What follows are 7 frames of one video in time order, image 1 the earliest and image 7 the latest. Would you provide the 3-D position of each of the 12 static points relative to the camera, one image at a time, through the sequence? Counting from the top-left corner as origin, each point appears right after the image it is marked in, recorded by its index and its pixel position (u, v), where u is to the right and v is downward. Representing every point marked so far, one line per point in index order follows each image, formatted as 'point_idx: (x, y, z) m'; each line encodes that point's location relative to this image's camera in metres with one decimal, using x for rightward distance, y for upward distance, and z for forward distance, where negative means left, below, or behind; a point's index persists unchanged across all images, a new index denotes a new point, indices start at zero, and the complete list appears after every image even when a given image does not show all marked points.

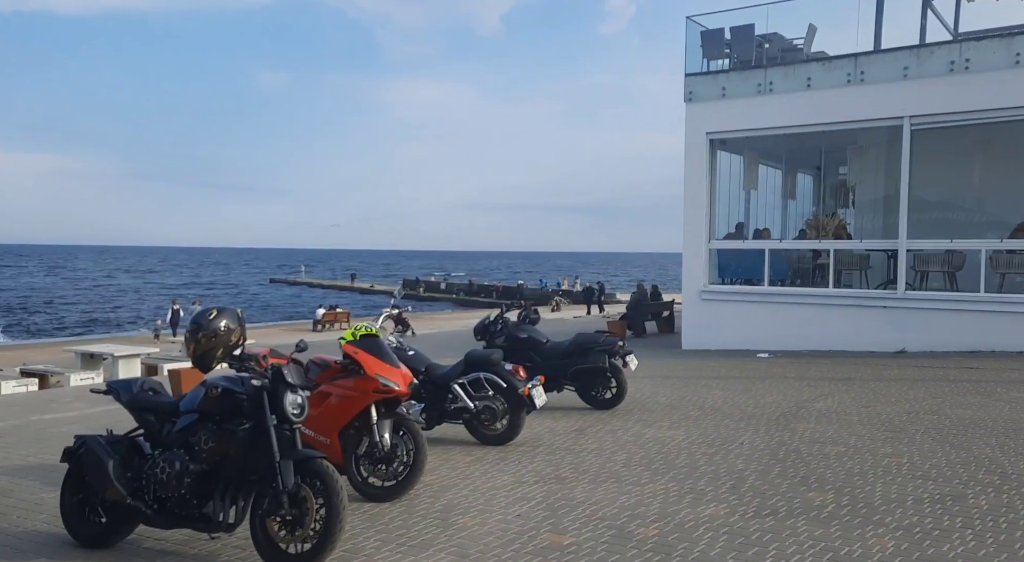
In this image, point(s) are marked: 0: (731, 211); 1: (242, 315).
0: (+4.2, +1.4, +18.6) m
1: (-1.5, -0.2, +5.5) m
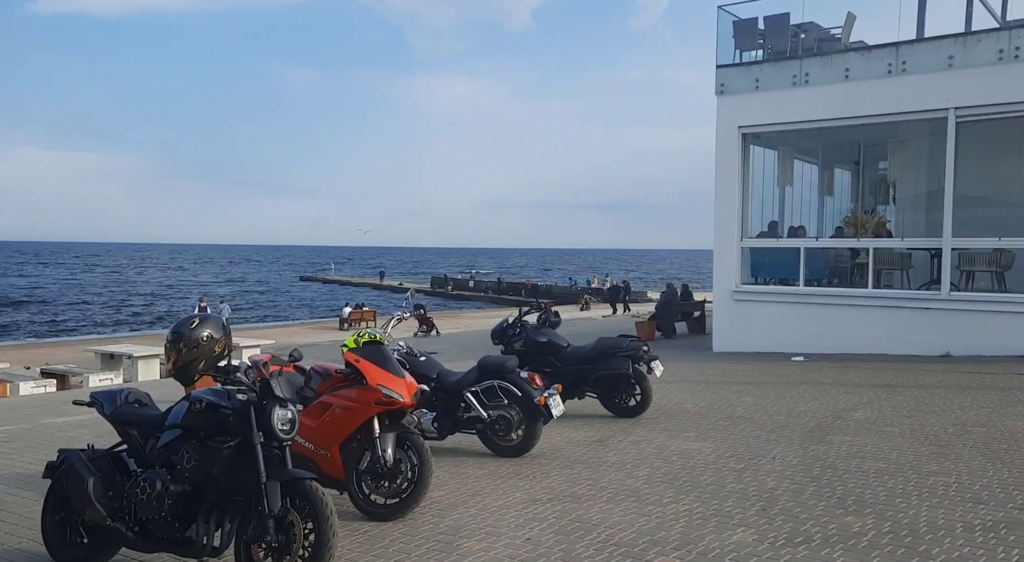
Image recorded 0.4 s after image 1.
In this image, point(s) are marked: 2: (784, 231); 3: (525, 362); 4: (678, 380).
0: (+4.7, +1.4, +18.0) m
1: (-1.5, -0.2, +5.1) m
2: (+5.0, +0.9, +17.8) m
3: (+0.1, -0.9, +10.6) m
4: (+2.3, -1.4, +13.5) m
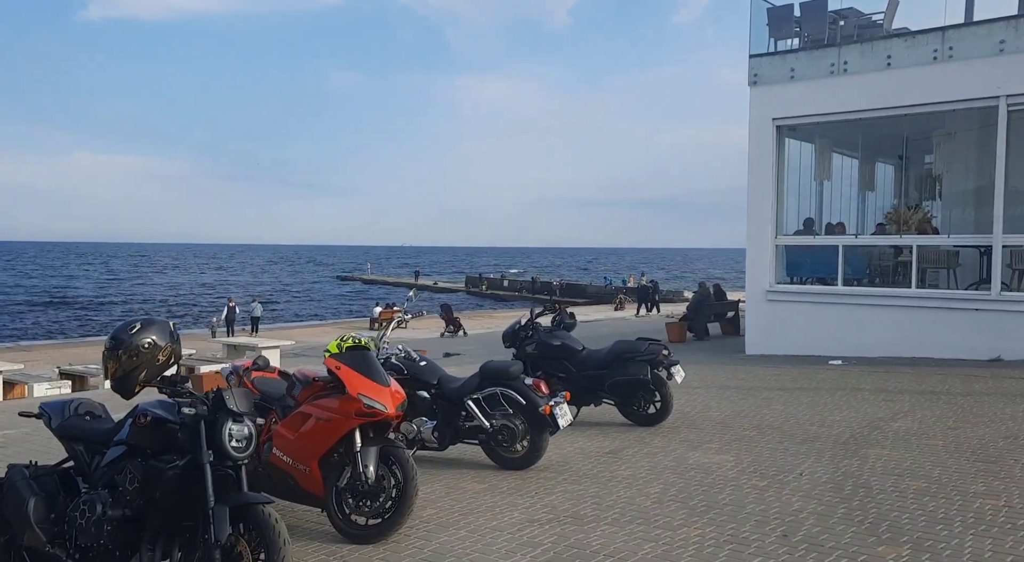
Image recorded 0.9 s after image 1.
0: (+5.1, +1.4, +17.2) m
1: (-1.6, -0.2, +4.6) m
2: (+5.4, +0.9, +17.0) m
3: (+0.3, -0.9, +10.0) m
4: (+2.6, -1.4, +12.8) m
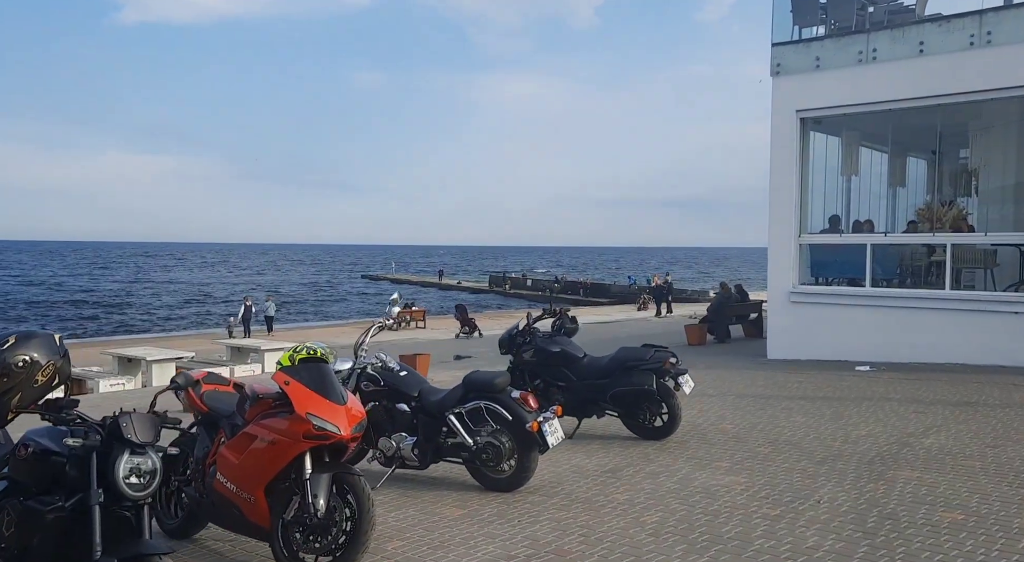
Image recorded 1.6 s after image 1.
0: (+5.3, +1.4, +16.3) m
1: (-1.8, -0.2, +3.9) m
2: (+5.6, +0.9, +16.1) m
3: (+0.2, -0.9, +9.3) m
4: (+2.6, -1.4, +12.0) m
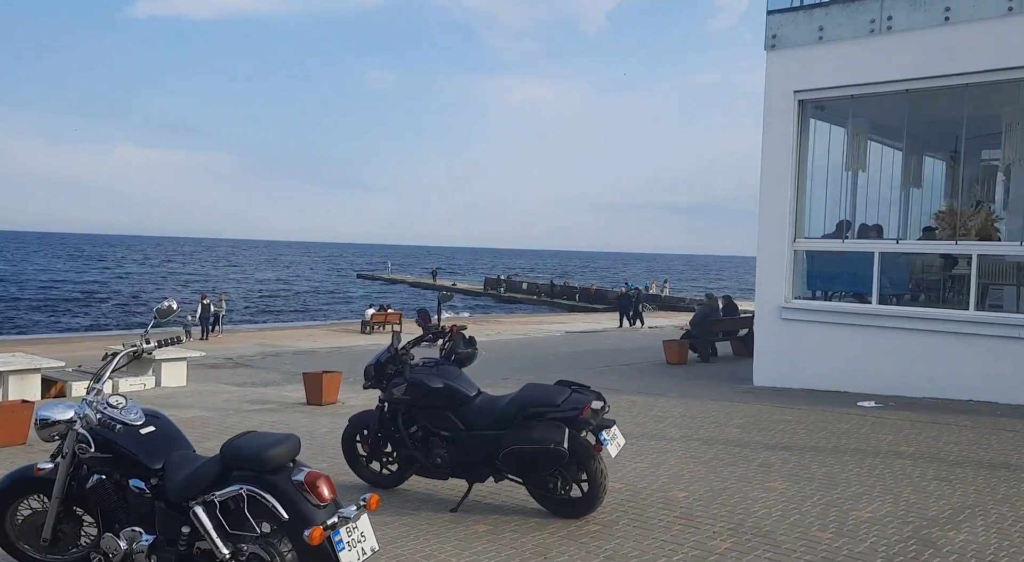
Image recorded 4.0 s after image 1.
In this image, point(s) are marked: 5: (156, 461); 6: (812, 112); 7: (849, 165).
0: (+4.5, +1.2, +13.7) m
1: (-2.7, -0.2, +1.3) m
2: (+4.7, +0.7, +13.4) m
3: (-0.7, -1.0, +6.6) m
4: (+1.7, -1.5, +9.4) m
5: (-1.7, -0.8, +4.5) m
6: (+4.3, +2.4, +13.8) m
7: (+4.8, +1.7, +13.6) m
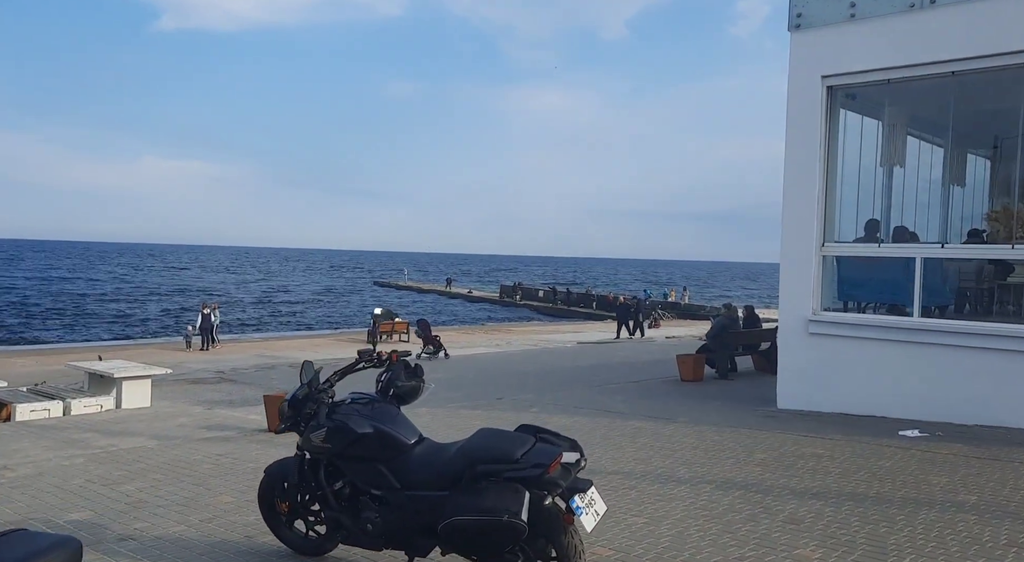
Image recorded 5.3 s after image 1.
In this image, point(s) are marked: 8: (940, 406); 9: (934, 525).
0: (+4.4, +1.0, +12.1) m
1: (-3.1, -0.3, -0.1) m
2: (+4.6, +0.6, +11.9) m
3: (-0.9, -1.0, +5.2) m
4: (+1.5, -1.6, +7.8) m
5: (-2.0, -0.9, +3.0) m
6: (+4.2, +2.3, +12.2) m
7: (+4.7, +1.5, +12.0) m
8: (+4.9, -1.4, +11.0) m
9: (+2.8, -1.6, +6.3) m
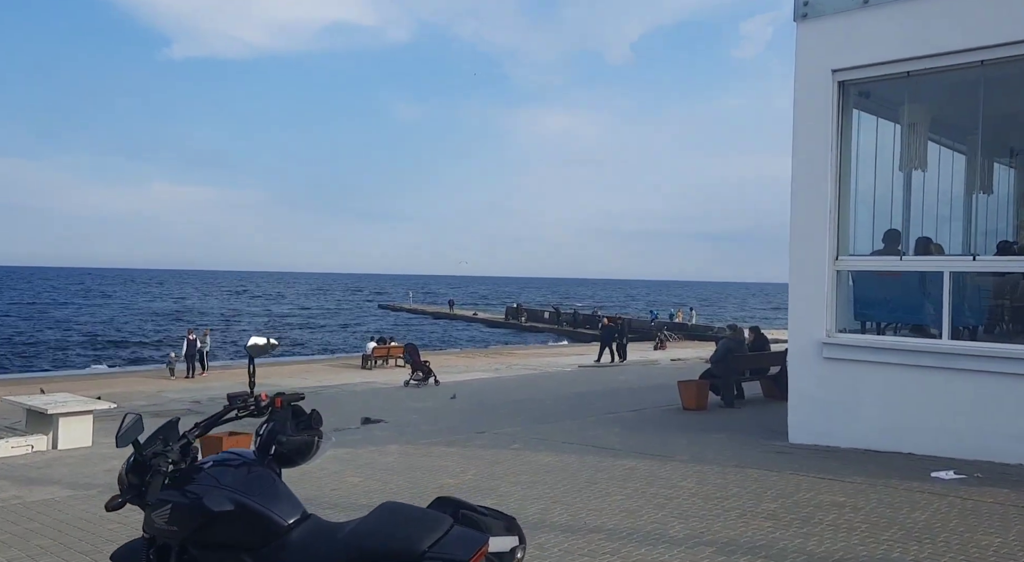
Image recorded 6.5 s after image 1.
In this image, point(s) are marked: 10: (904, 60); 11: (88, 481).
0: (+4.1, +0.8, +10.7) m
1: (-3.5, -0.2, -1.5) m
2: (+4.4, +0.4, +10.5) m
3: (-1.2, -1.1, +3.8) m
4: (+1.2, -1.7, +6.4) m
5: (-2.3, -0.9, +1.7) m
6: (+3.9, +2.1, +10.9) m
7: (+4.4, +1.4, +10.7) m
8: (+4.6, -1.6, +9.5) m
9: (+2.4, -1.7, +4.9) m
10: (+4.1, +2.3, +10.3) m
11: (-4.1, -1.9, +9.4) m
